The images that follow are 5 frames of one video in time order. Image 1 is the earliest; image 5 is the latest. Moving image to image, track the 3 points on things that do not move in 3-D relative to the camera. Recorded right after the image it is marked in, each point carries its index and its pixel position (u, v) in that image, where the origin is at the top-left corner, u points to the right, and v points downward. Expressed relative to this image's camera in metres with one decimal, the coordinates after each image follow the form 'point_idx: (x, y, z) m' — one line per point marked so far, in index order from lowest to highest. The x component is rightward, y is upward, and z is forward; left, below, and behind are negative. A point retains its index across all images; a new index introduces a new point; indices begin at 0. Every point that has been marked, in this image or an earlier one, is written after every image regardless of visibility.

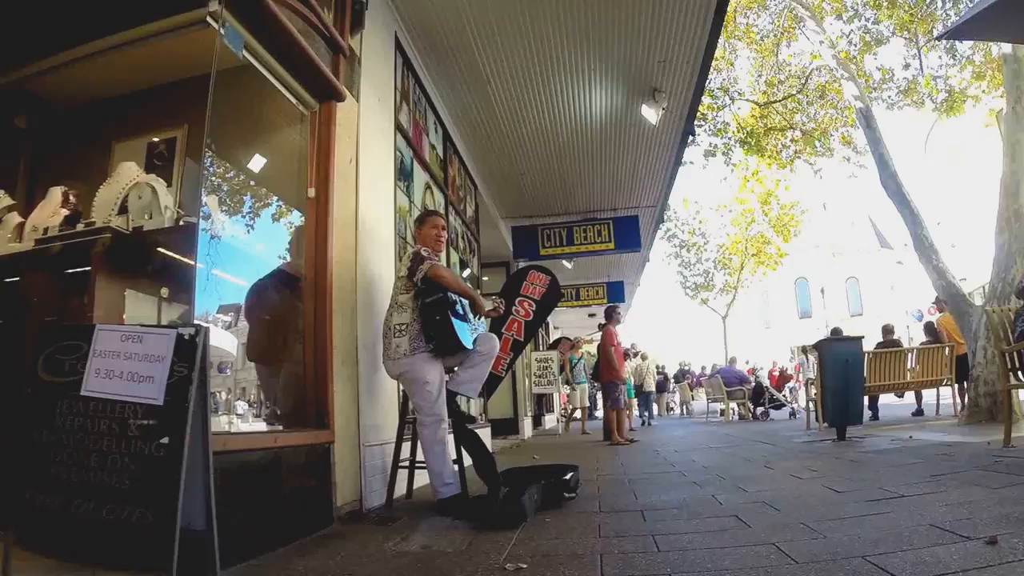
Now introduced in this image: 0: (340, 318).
0: (-1.3, -0.3, +5.3) m
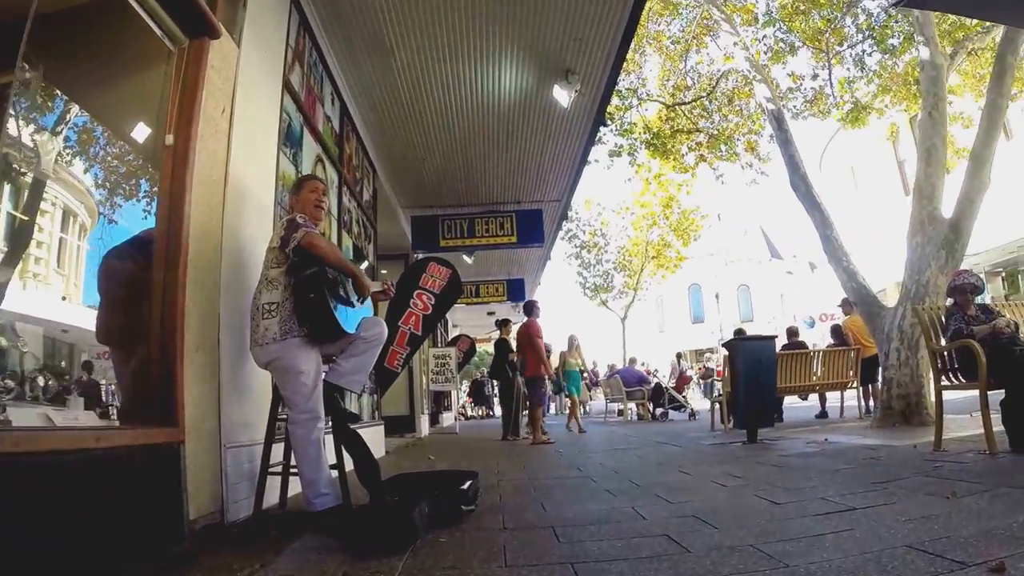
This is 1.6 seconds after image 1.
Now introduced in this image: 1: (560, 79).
0: (-2.0, 0.0, +4.2) m
1: (+0.5, +2.3, +7.4) m
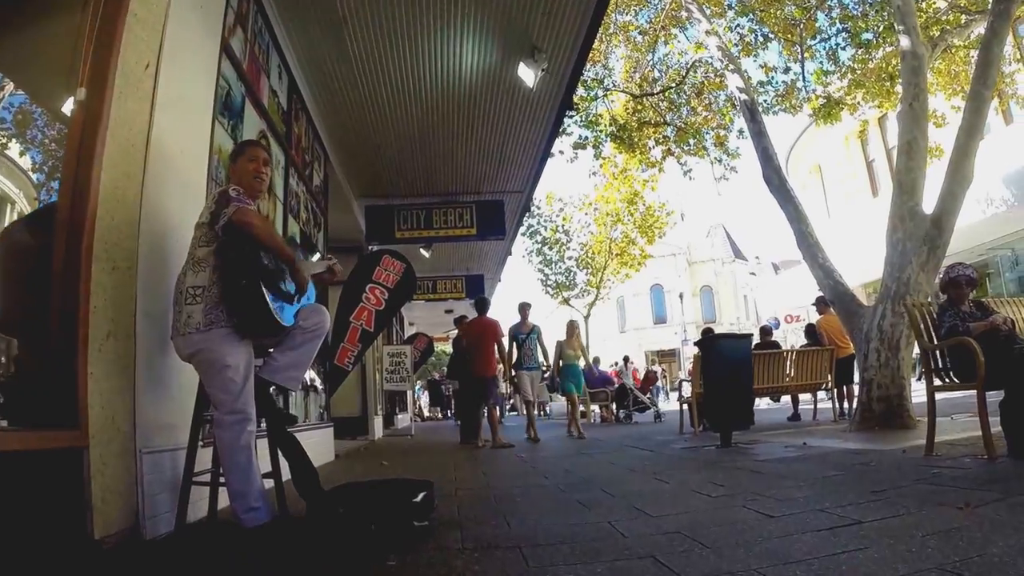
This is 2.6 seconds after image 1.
0: (-2.2, +0.1, +3.6) m
1: (+0.2, +2.4, +7.0) m
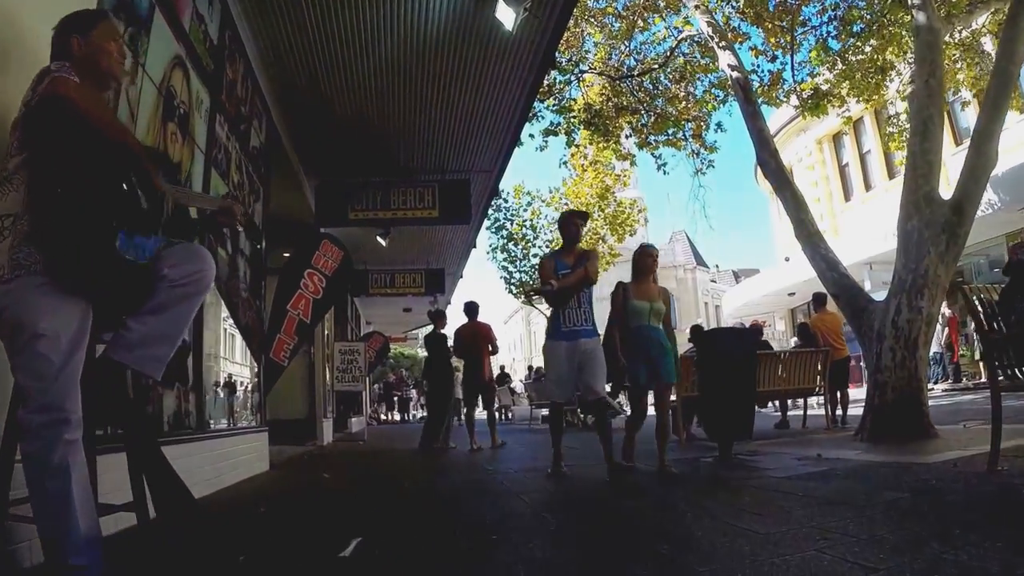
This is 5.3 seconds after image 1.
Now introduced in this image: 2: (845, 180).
0: (-2.3, +0.3, +2.5) m
1: (-0.1, +2.6, +6.1) m
2: (+8.8, +2.9, +17.6) m
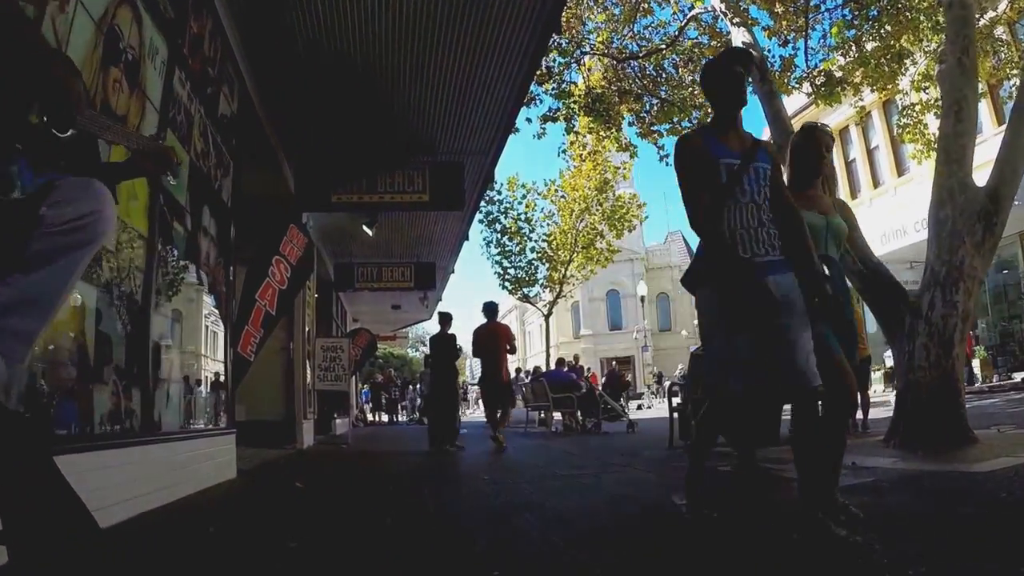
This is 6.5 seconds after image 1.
0: (-2.2, +0.4, +1.9) m
1: (-0.1, +2.6, +5.5) m
2: (+8.6, +2.8, +17.2) m
